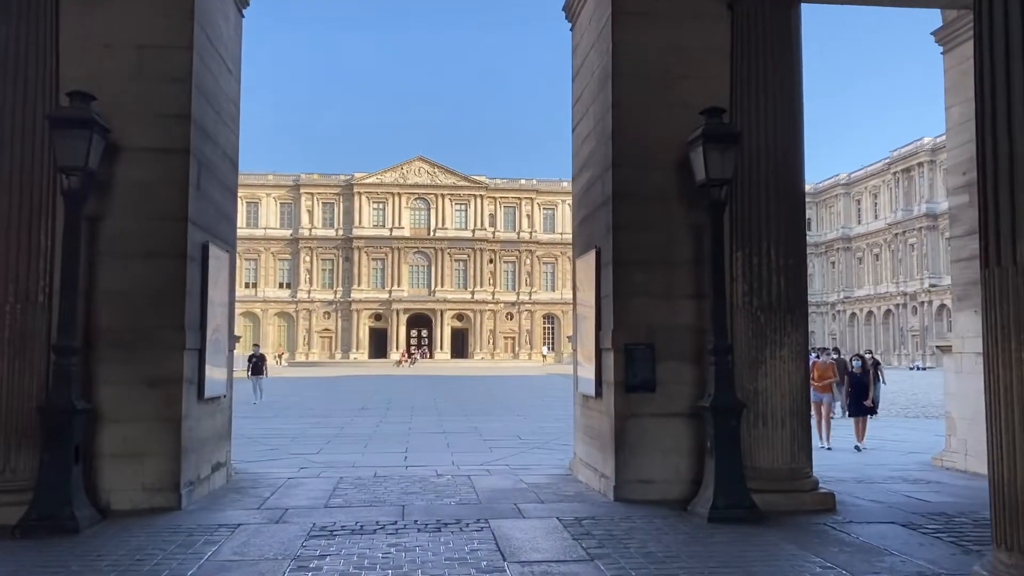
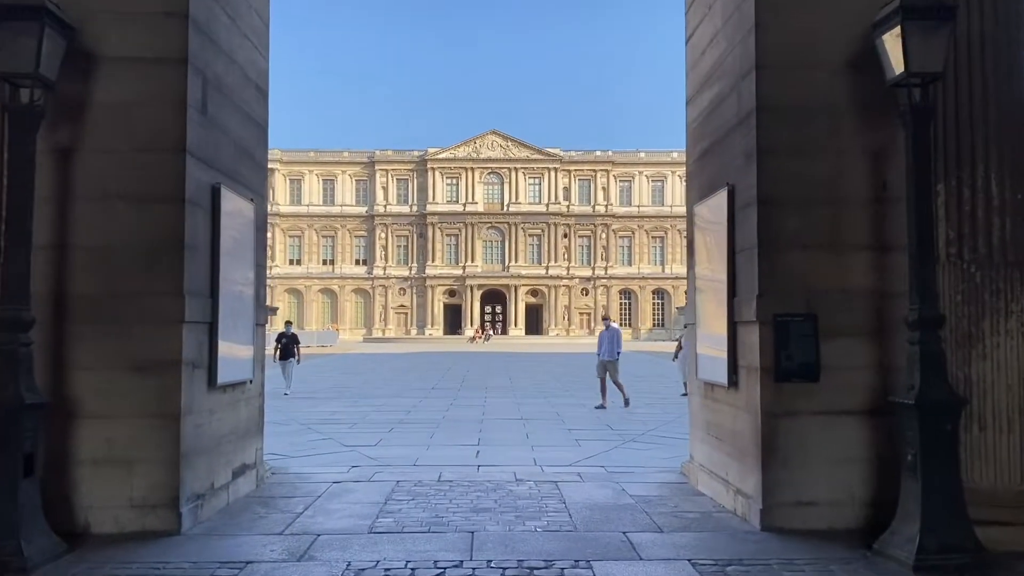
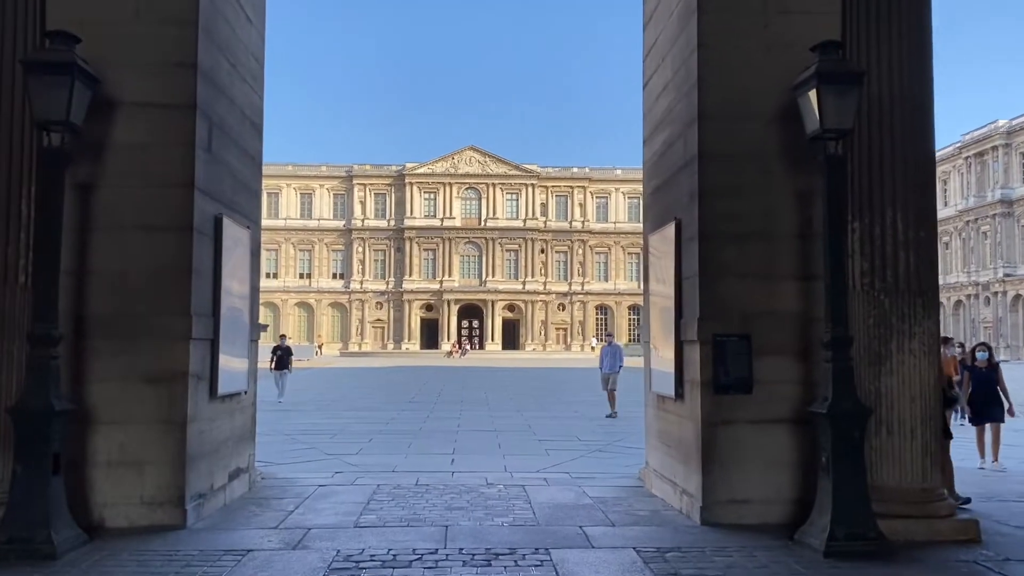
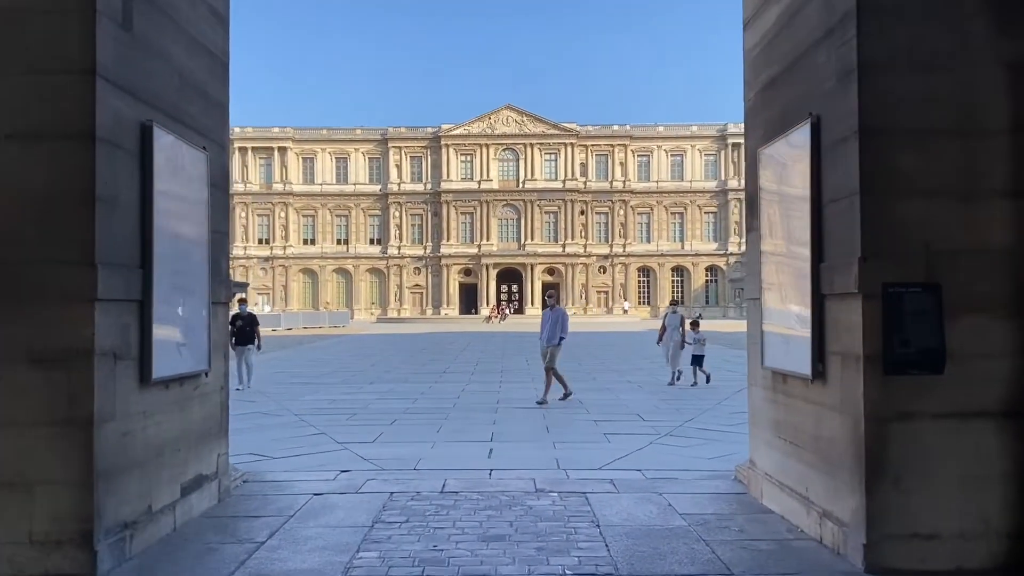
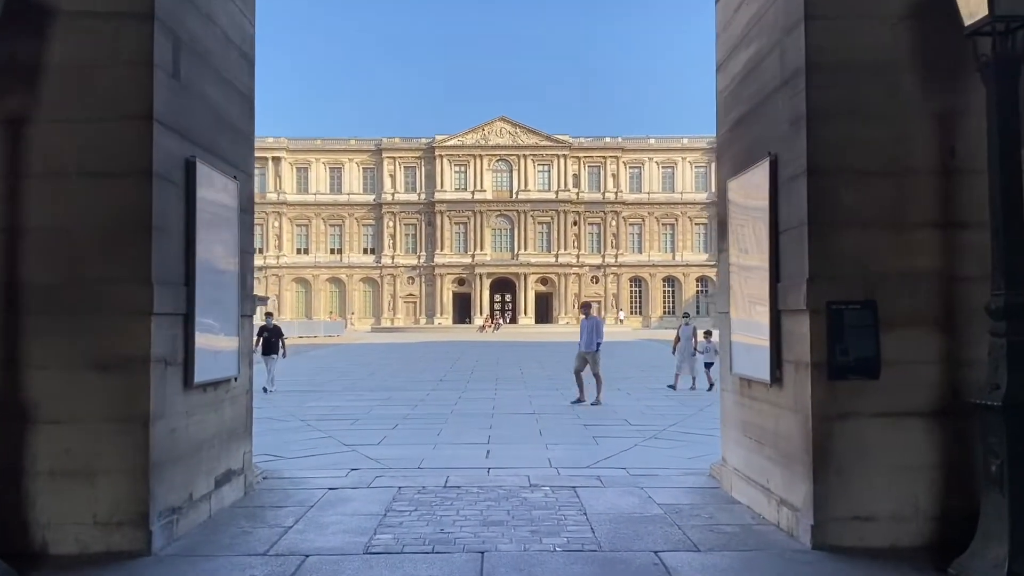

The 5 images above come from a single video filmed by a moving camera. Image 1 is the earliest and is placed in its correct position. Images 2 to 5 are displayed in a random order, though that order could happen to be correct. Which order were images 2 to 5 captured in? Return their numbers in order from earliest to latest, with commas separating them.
3, 2, 5, 4
